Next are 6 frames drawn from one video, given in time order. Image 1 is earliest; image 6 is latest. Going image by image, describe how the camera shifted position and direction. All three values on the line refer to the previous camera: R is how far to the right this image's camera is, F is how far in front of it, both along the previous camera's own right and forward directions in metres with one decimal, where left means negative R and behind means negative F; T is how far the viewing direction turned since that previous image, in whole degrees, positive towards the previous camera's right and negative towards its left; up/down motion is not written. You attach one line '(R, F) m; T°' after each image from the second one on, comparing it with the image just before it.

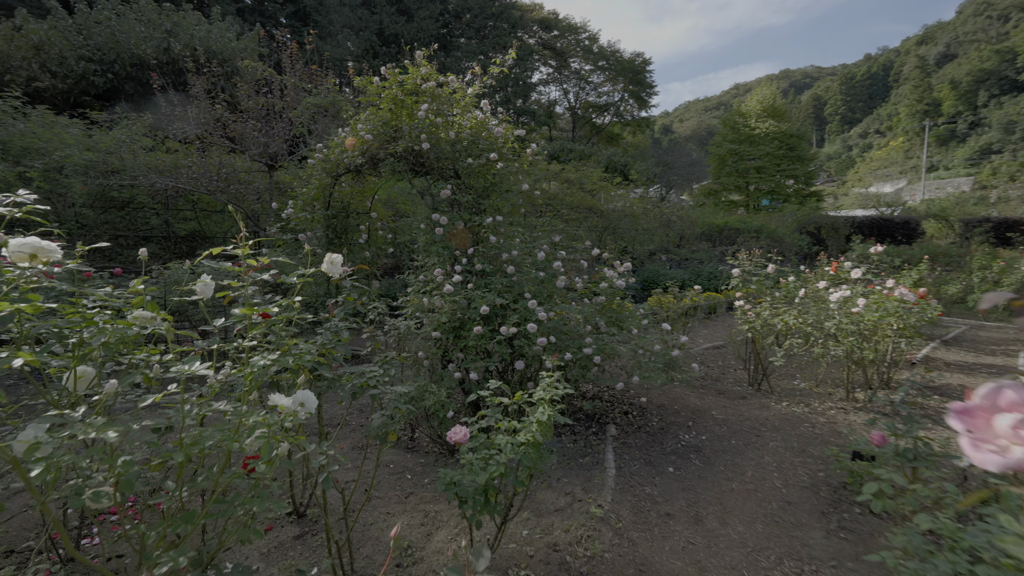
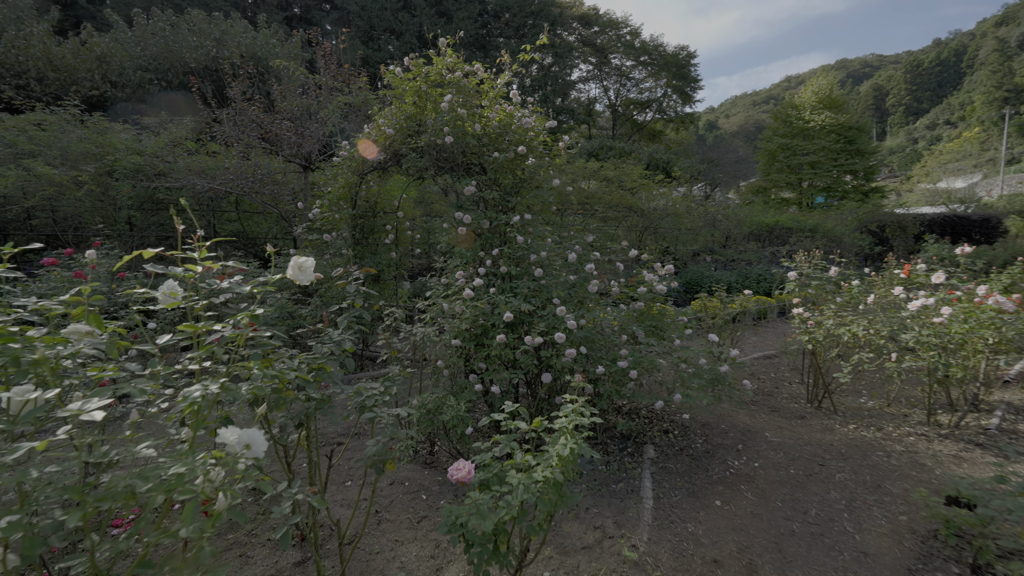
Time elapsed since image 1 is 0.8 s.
(+0.1, +0.3) m; -5°
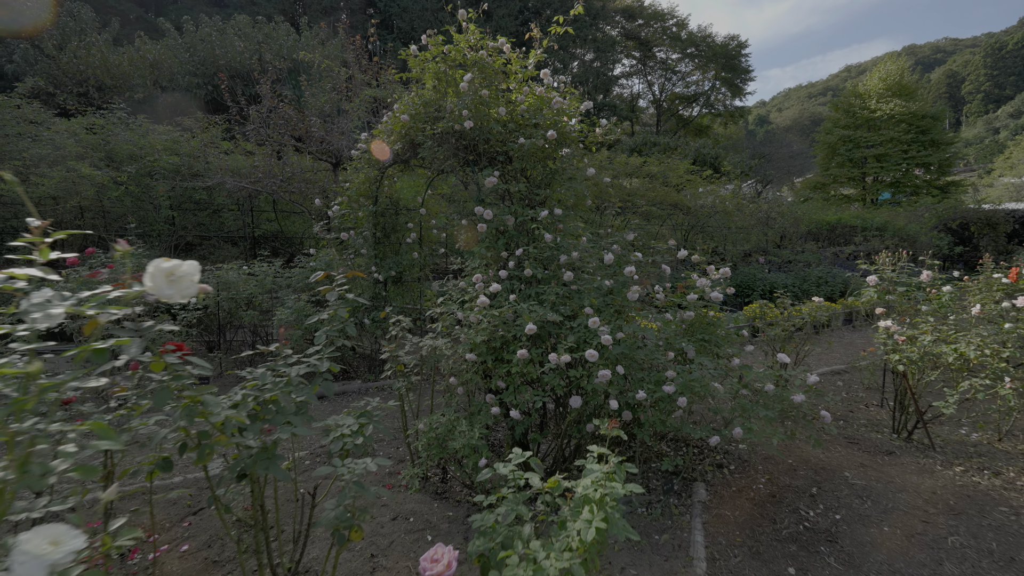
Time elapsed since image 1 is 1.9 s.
(+0.1, +0.4) m; -5°
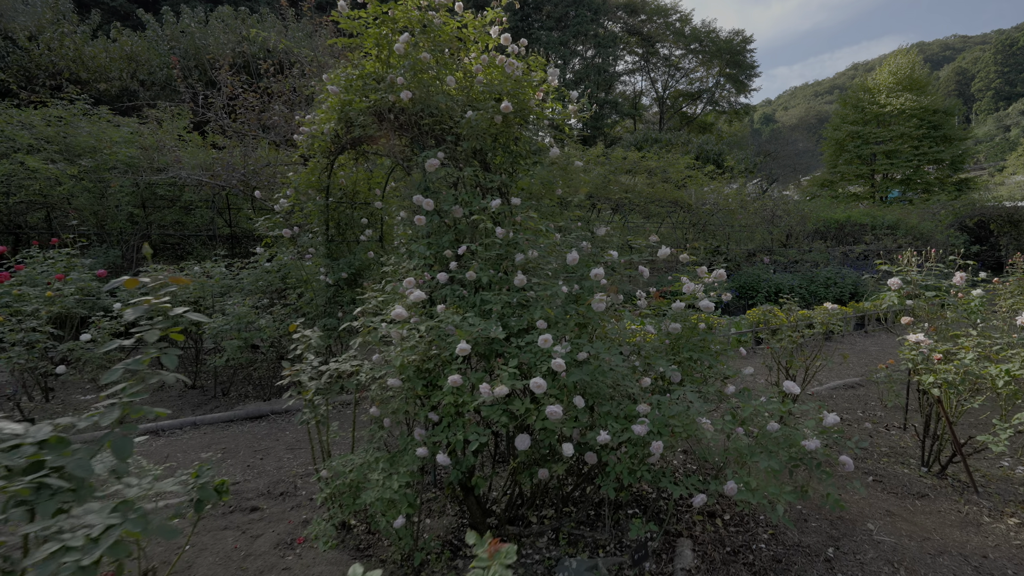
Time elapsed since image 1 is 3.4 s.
(+0.3, +0.5) m; -1°
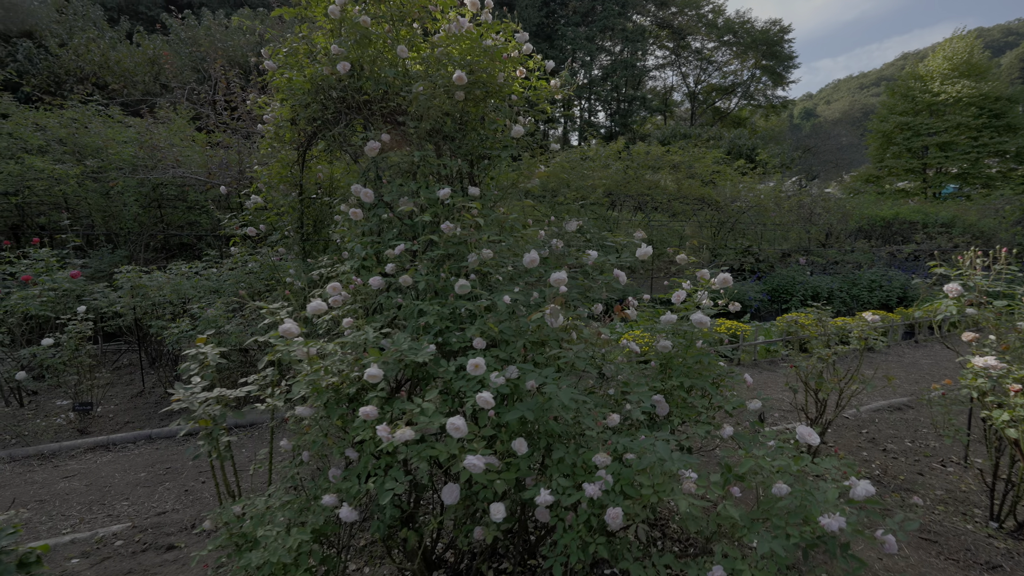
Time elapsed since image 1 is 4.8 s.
(+0.3, +0.4) m; -4°
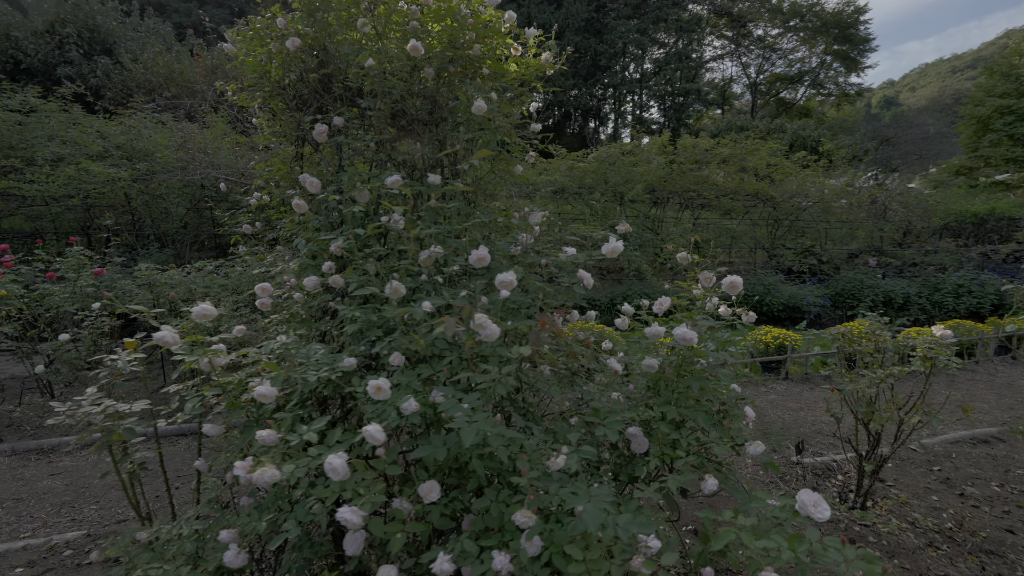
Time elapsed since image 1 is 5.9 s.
(+0.4, +0.3) m; -7°
